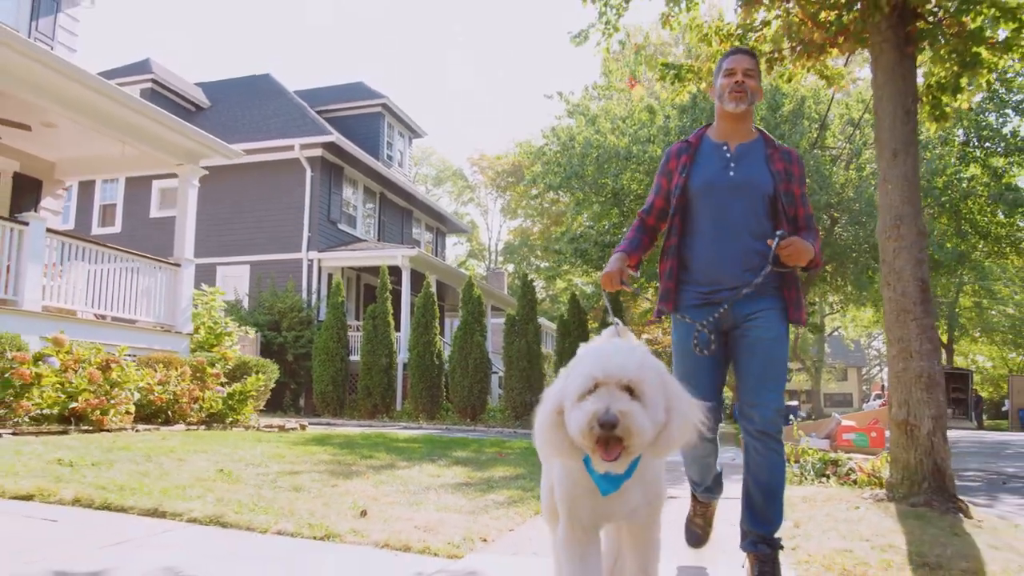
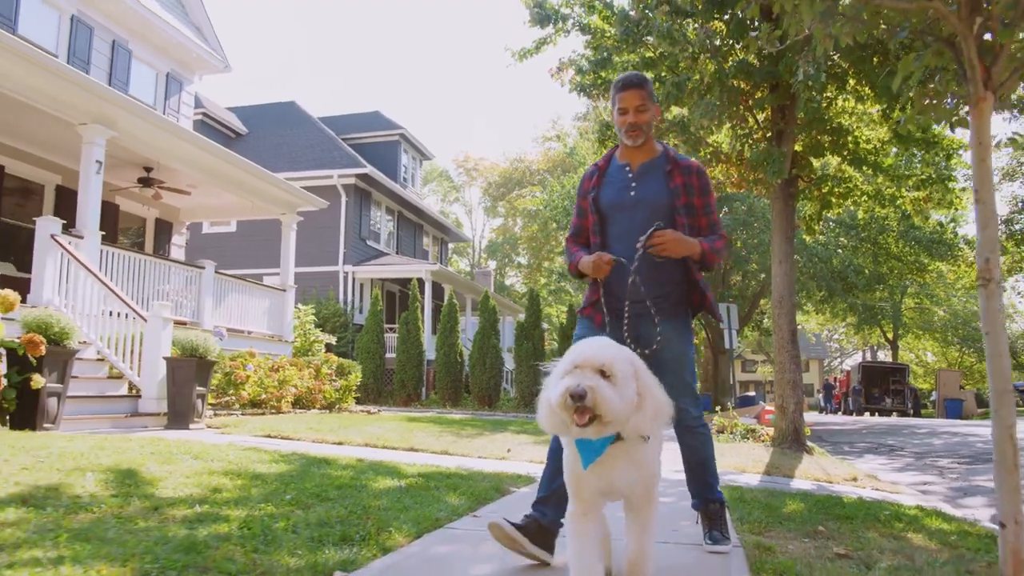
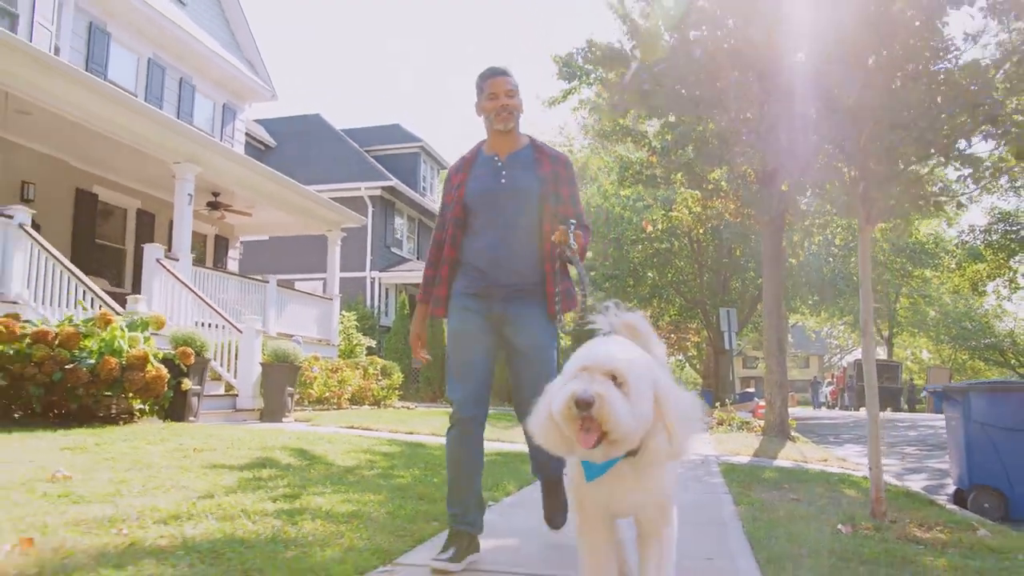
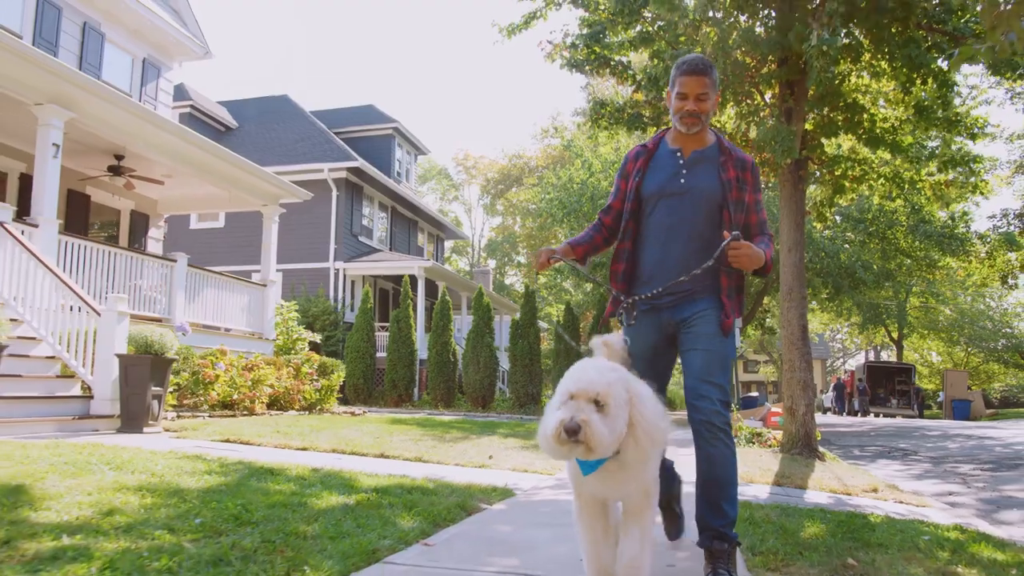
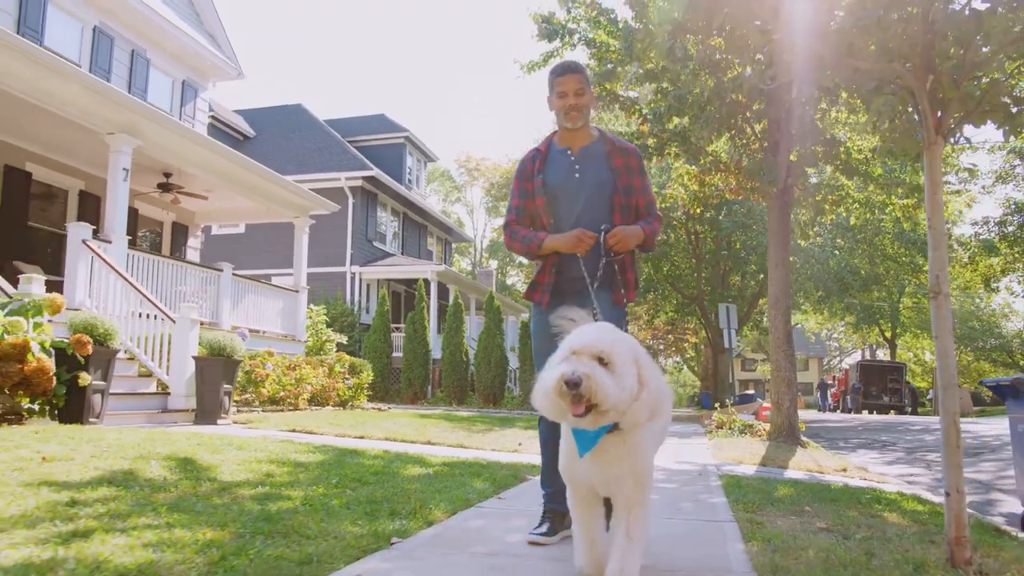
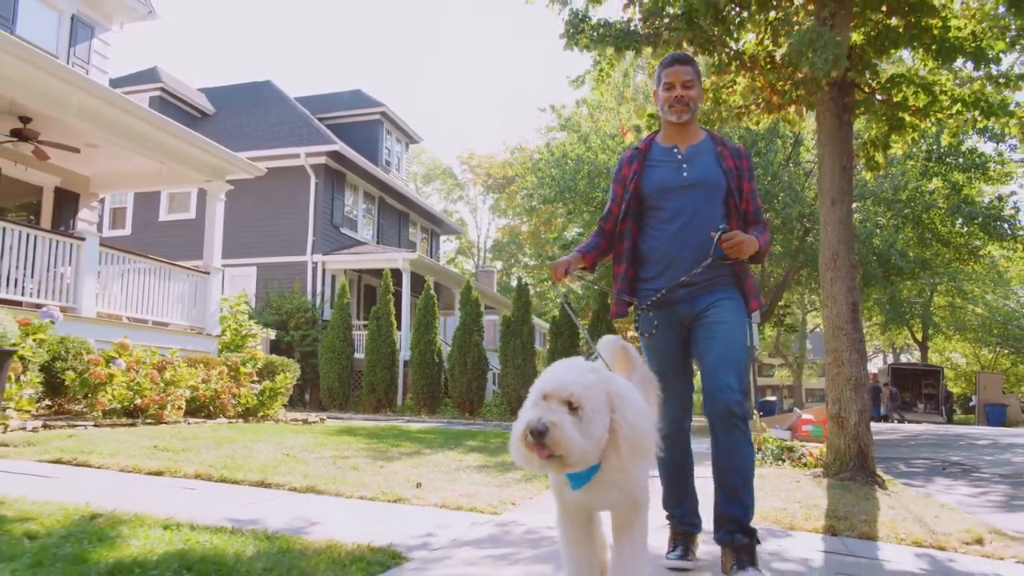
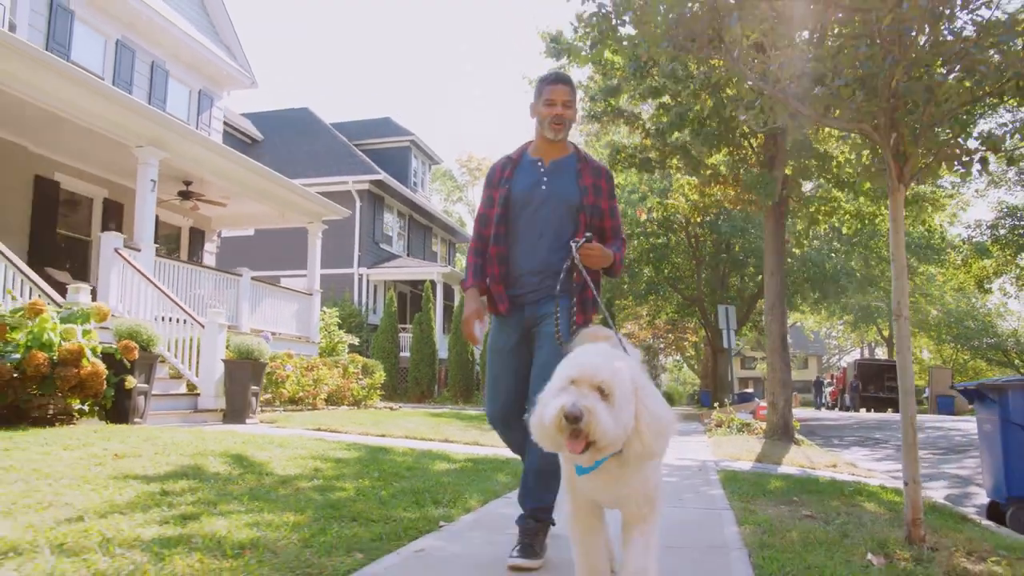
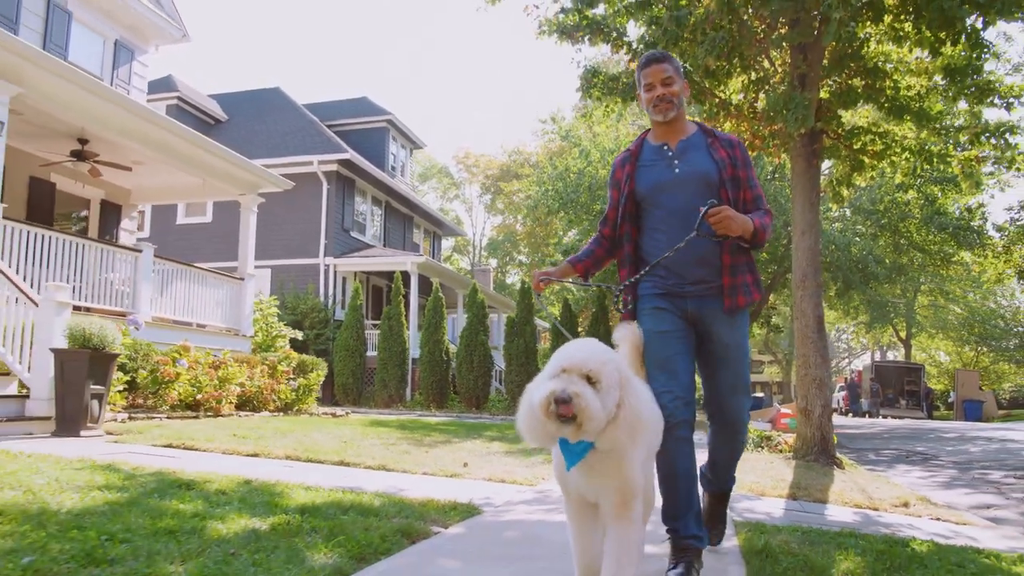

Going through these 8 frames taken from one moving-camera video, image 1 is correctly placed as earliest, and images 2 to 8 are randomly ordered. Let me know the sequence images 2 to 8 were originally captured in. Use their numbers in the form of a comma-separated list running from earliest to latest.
6, 8, 4, 2, 5, 7, 3
